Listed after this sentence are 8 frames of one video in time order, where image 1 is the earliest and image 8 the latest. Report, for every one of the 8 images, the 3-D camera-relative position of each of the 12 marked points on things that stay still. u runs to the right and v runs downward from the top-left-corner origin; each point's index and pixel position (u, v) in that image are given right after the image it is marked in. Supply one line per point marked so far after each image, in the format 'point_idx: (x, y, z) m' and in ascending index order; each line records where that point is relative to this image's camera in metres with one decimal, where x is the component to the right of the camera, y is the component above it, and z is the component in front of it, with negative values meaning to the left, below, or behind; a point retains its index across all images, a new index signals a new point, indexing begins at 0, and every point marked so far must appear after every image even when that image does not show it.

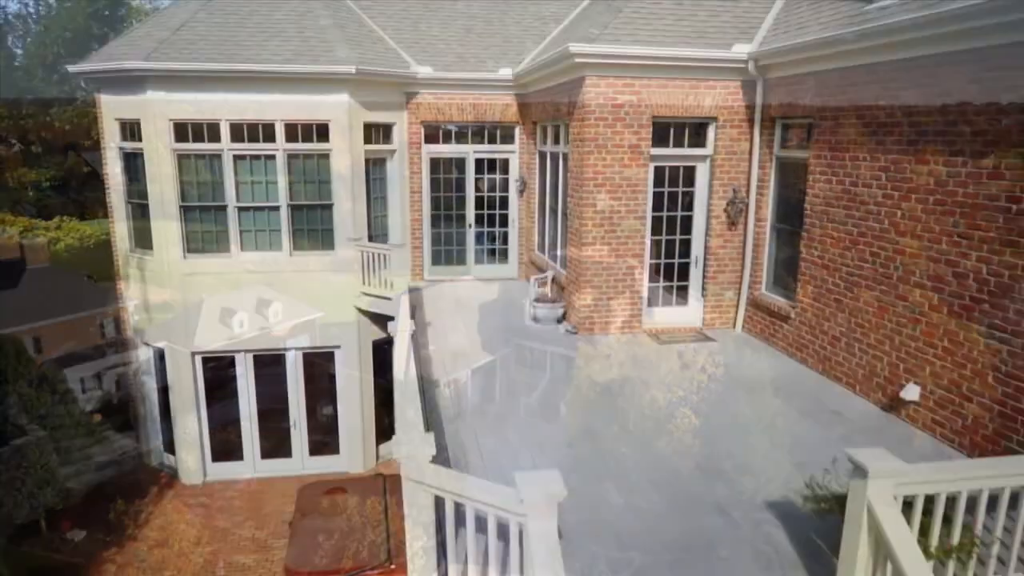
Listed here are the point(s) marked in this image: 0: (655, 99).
0: (+1.7, +2.2, +8.5) m
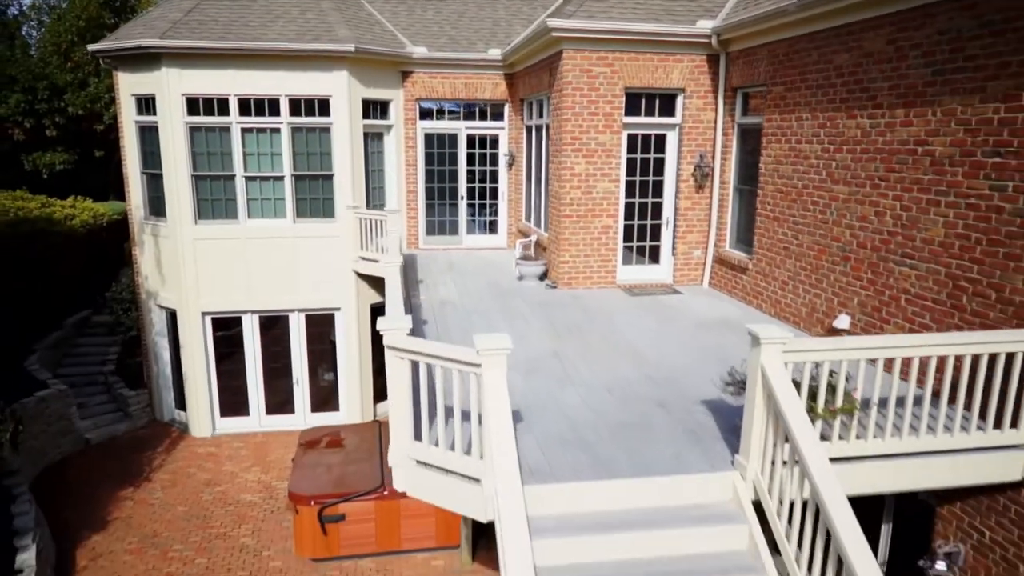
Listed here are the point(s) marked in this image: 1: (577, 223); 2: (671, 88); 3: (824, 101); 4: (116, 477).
0: (+1.4, +2.8, +9.3) m
1: (+0.9, +0.9, +9.7) m
2: (+2.1, +2.6, +9.4) m
3: (+3.1, +1.9, +7.2) m
4: (-5.9, -2.8, +10.9) m
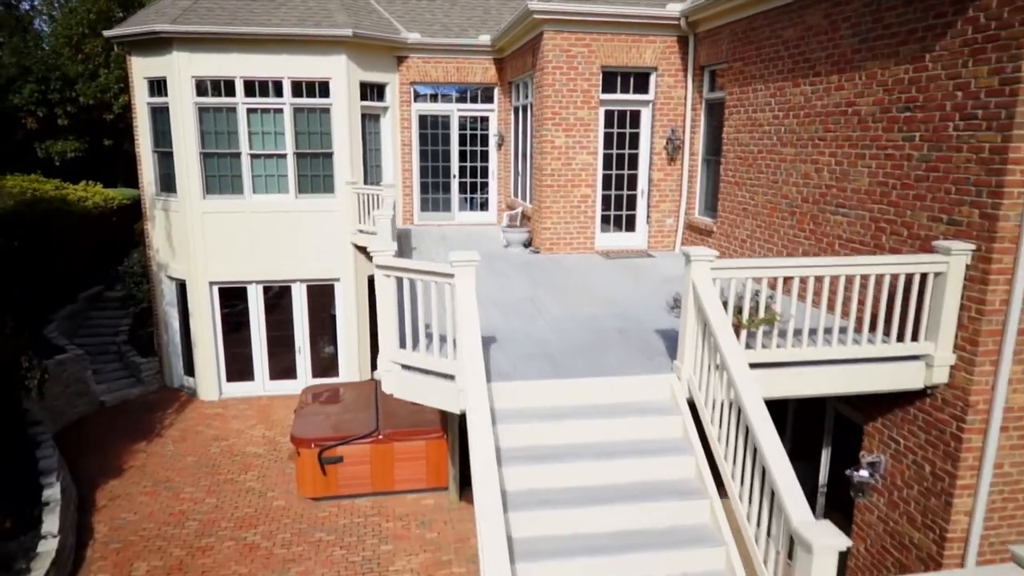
0: (+1.2, +3.3, +10.1) m
1: (+0.7, +1.4, +10.5) m
2: (+1.9, +3.1, +10.2) m
3: (+2.9, +2.4, +8.0) m
4: (-6.1, -2.3, +11.7) m
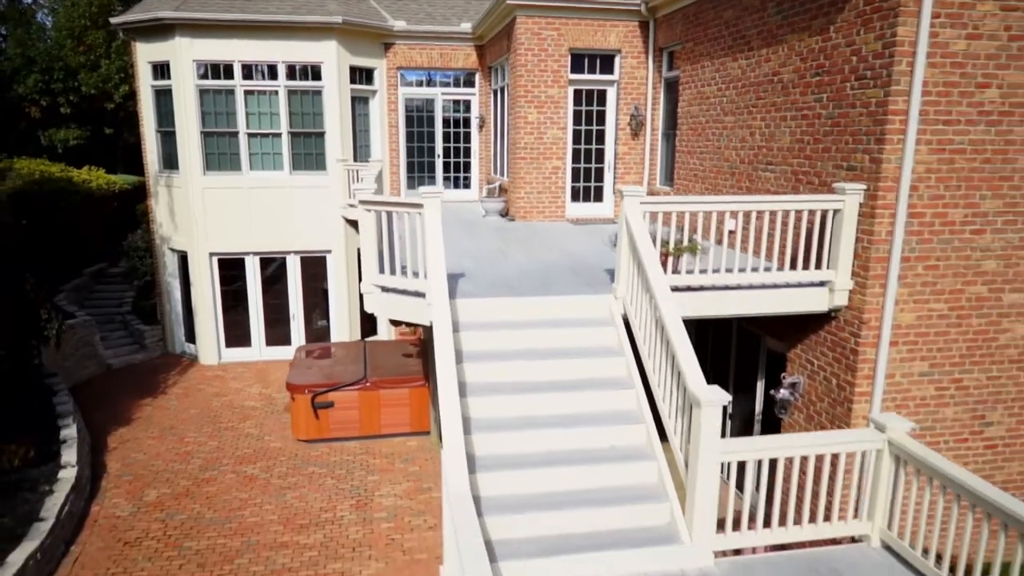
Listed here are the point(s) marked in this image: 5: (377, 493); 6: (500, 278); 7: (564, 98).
0: (+0.9, +3.8, +11.0) m
1: (+0.3, +2.0, +11.5) m
2: (+1.5, +3.6, +11.2) m
3: (+2.5, +2.9, +9.0) m
4: (-6.5, -1.8, +12.6) m
5: (-1.7, -2.5, +9.1) m
6: (-0.1, +0.1, +7.1) m
7: (+0.8, +2.9, +11.3) m
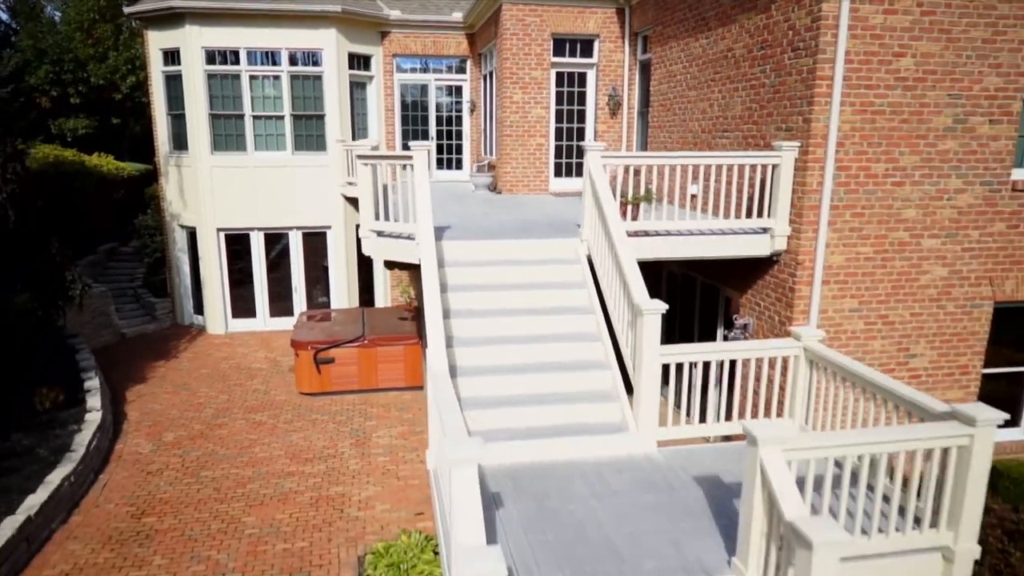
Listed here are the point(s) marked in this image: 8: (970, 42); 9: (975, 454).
0: (+0.7, +4.4, +11.9) m
1: (+0.1, +2.5, +12.4) m
2: (+1.3, +4.2, +12.1) m
3: (+2.3, +3.5, +9.9) m
4: (-6.7, -1.2, +13.5) m
5: (-1.9, -2.0, +10.0) m
6: (-0.3, +0.6, +8.0) m
7: (+0.6, +3.5, +12.2) m
8: (+4.4, +2.4, +7.0) m
9: (+2.6, -0.9, +4.2) m
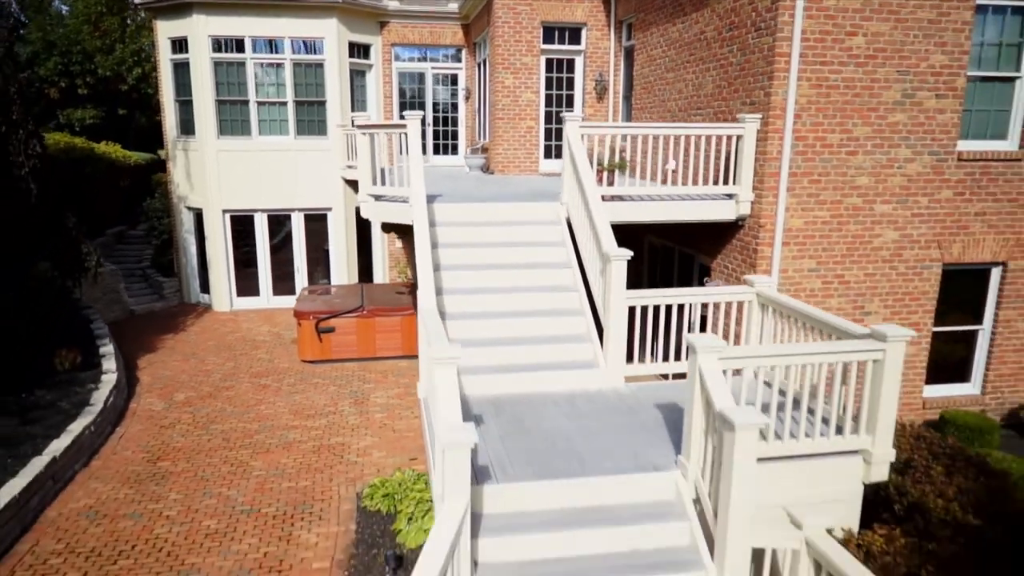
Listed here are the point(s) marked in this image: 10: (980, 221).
0: (+0.5, +4.8, +12.6) m
1: (-0.1, +2.9, +13.1) m
2: (+1.1, +4.6, +12.8) m
3: (+2.2, +3.9, +10.5) m
4: (-6.8, -0.8, +14.2) m
5: (-2.0, -1.6, +10.6) m
6: (-0.5, +1.1, +8.7) m
7: (+0.4, +3.9, +12.8) m
8: (+4.3, +2.8, +7.7) m
9: (+2.5, -0.5, +4.8) m
10: (+5.3, +0.8, +8.3) m
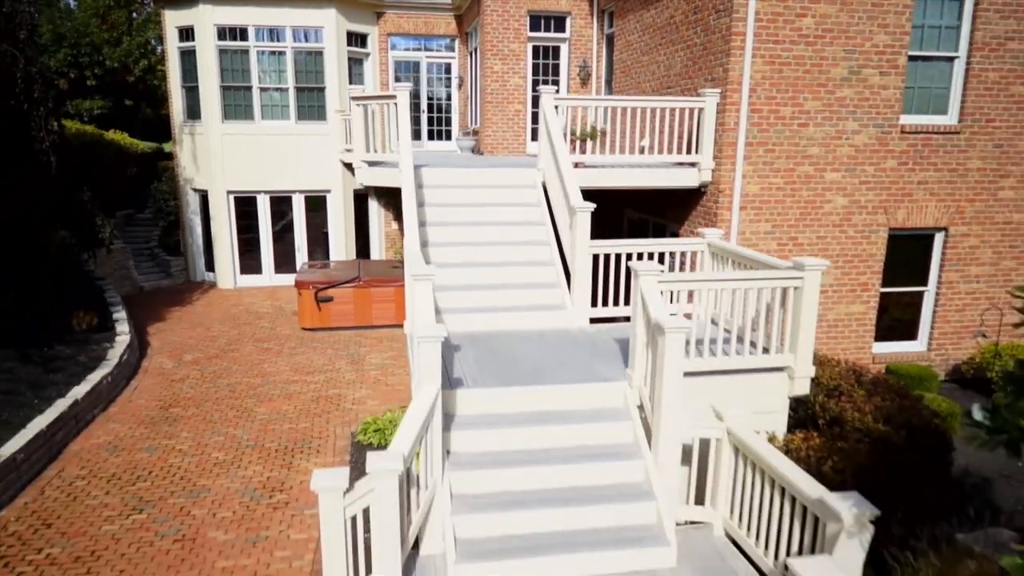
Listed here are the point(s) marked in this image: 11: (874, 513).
0: (+0.3, +5.3, +13.4) m
1: (-0.3, +3.4, +13.8) m
2: (+0.9, +5.1, +13.5) m
3: (+2.0, +4.4, +11.3) m
4: (-7.1, -0.3, +15.0) m
5: (-2.3, -1.1, +11.4) m
6: (-0.7, +1.6, +9.4) m
7: (+0.2, +4.4, +13.6) m
8: (+4.0, +3.3, +8.5) m
9: (+2.2, 0.0, +5.6) m
10: (+5.1, +1.2, +9.1) m
11: (+1.8, -1.1, +3.7) m
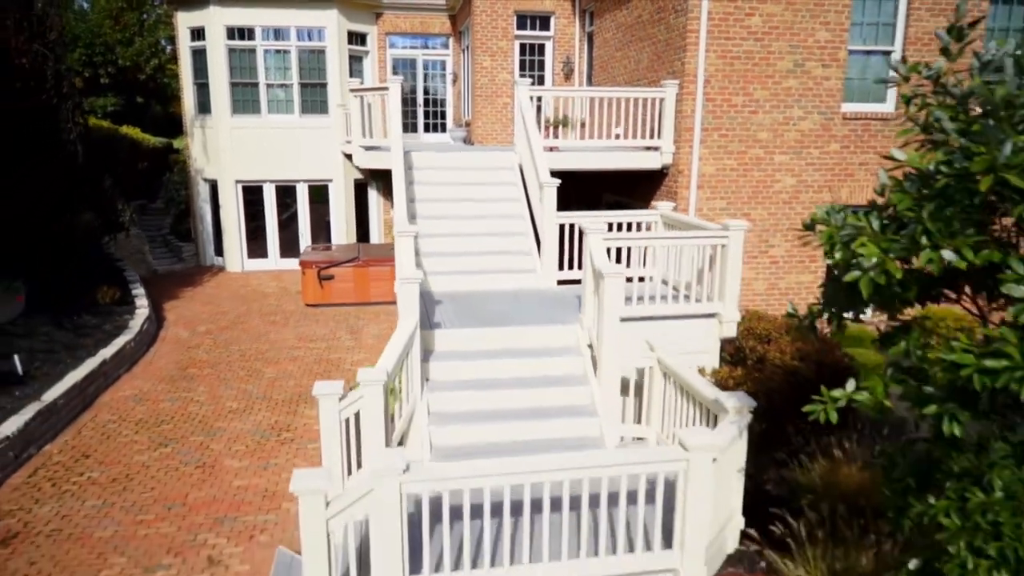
0: (+0.1, +5.7, +14.4) m
1: (-0.5, +3.8, +14.9) m
2: (+0.7, +5.5, +14.6) m
3: (+1.7, +4.8, +12.3) m
4: (-7.3, +0.1, +16.0) m
5: (-2.5, -0.7, +12.5) m
6: (-1.0, +1.9, +10.5) m
7: (0.0, +4.8, +14.7) m
8: (+3.8, +3.7, +9.5) m
9: (+2.0, +0.4, +6.6) m
10: (+4.8, +1.6, +10.1) m
11: (+1.5, -0.8, +4.7) m
